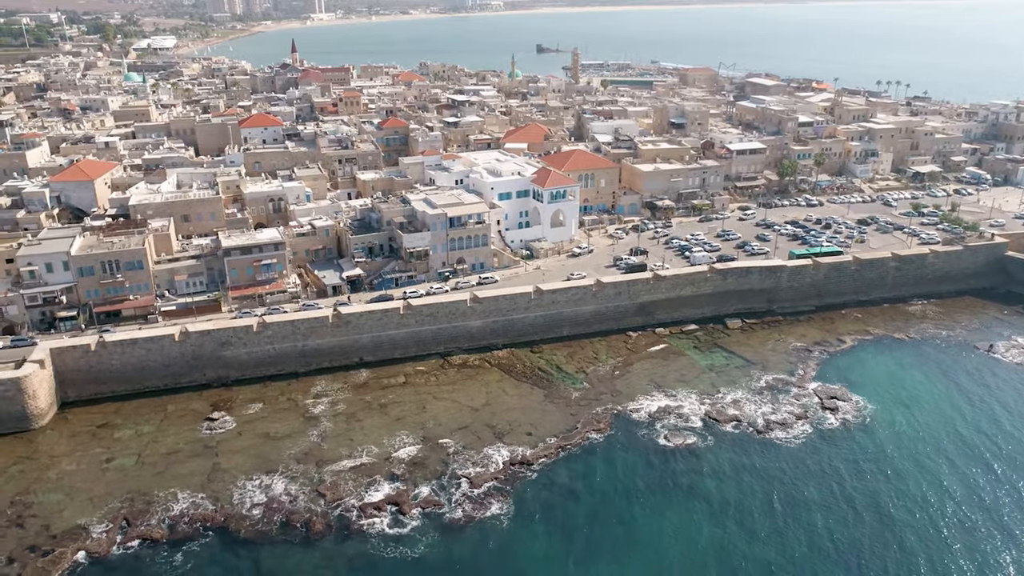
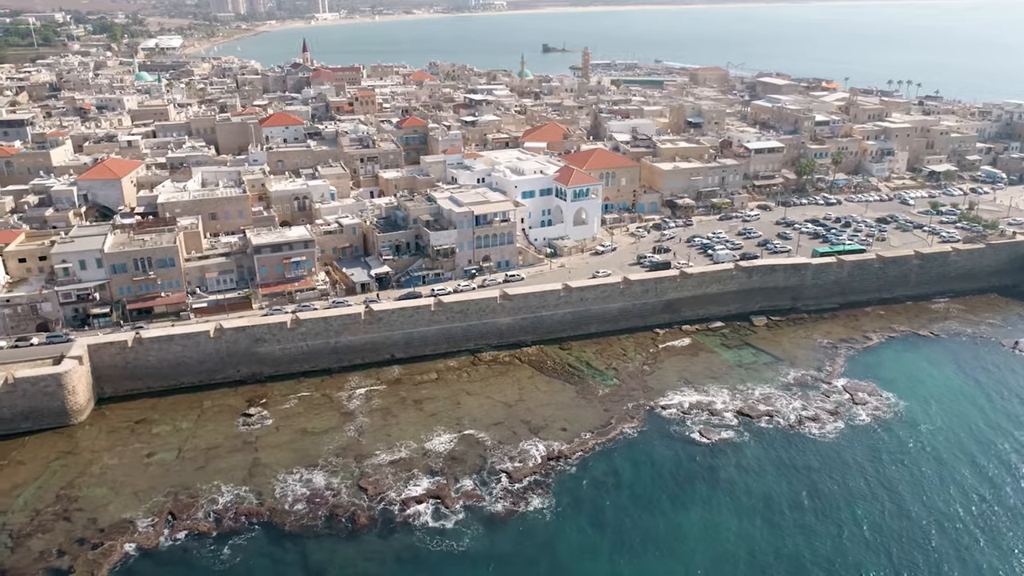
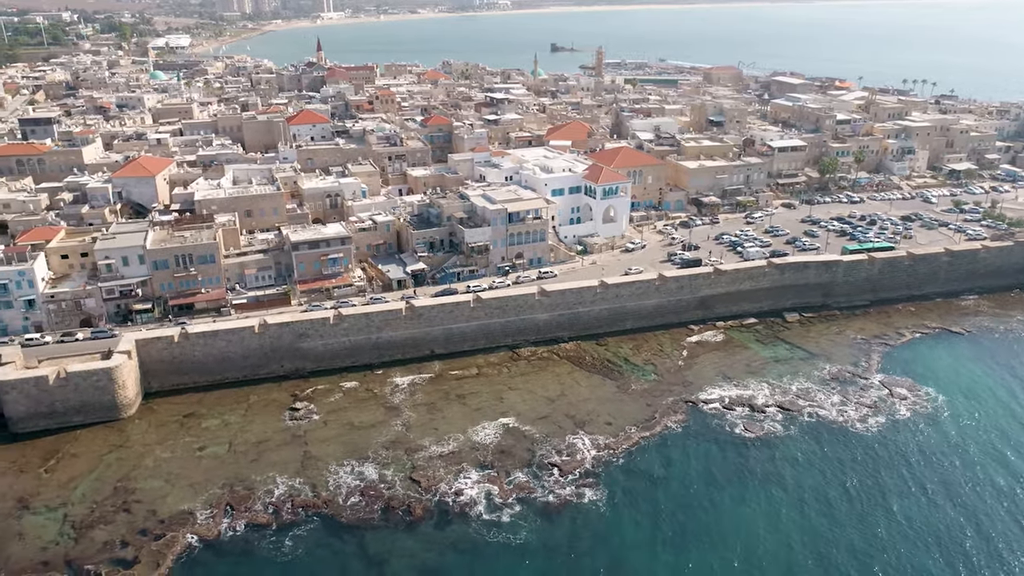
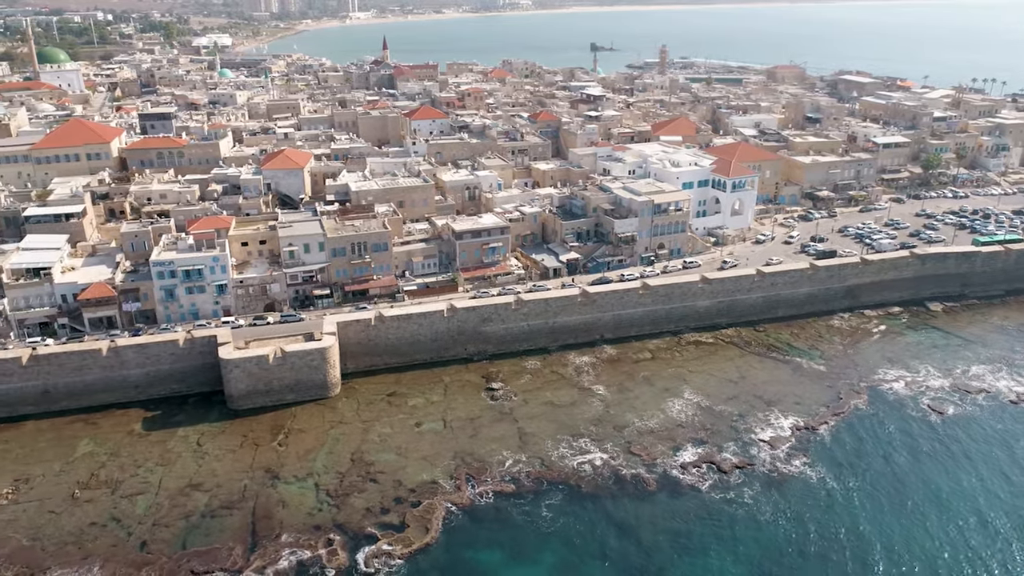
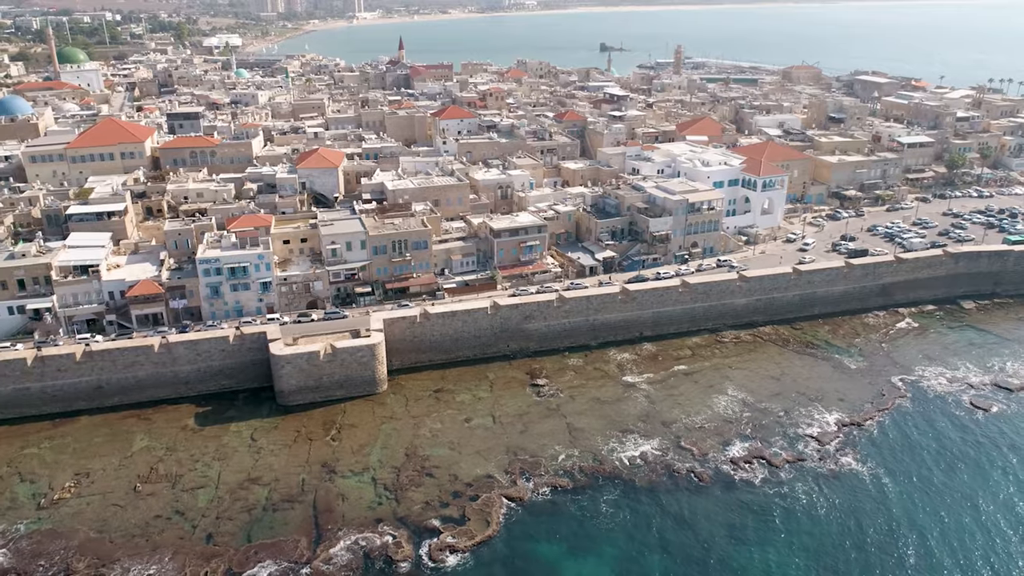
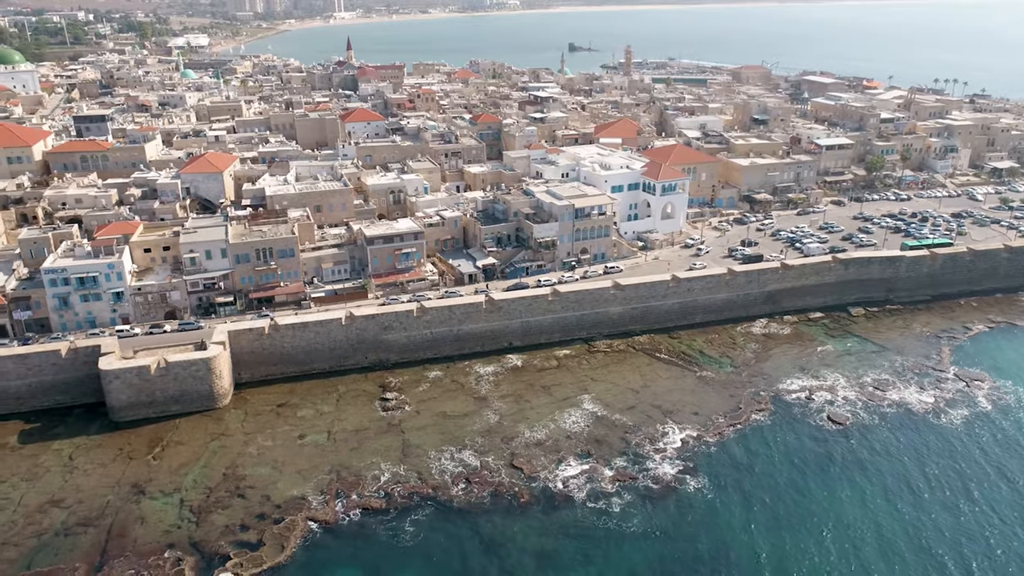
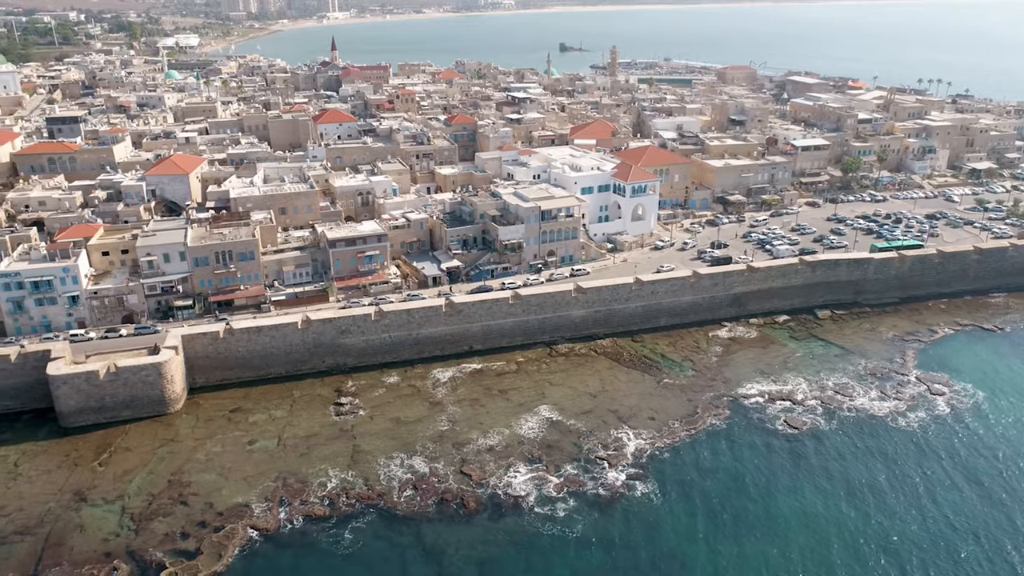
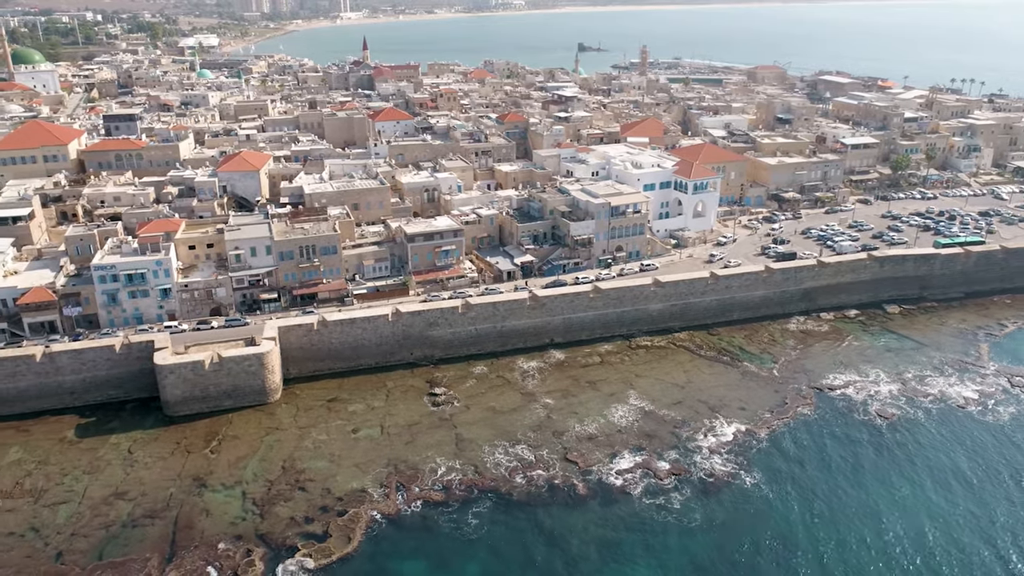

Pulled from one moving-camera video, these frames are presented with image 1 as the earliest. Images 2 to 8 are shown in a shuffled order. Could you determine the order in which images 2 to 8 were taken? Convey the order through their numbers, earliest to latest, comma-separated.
2, 3, 7, 6, 8, 4, 5
